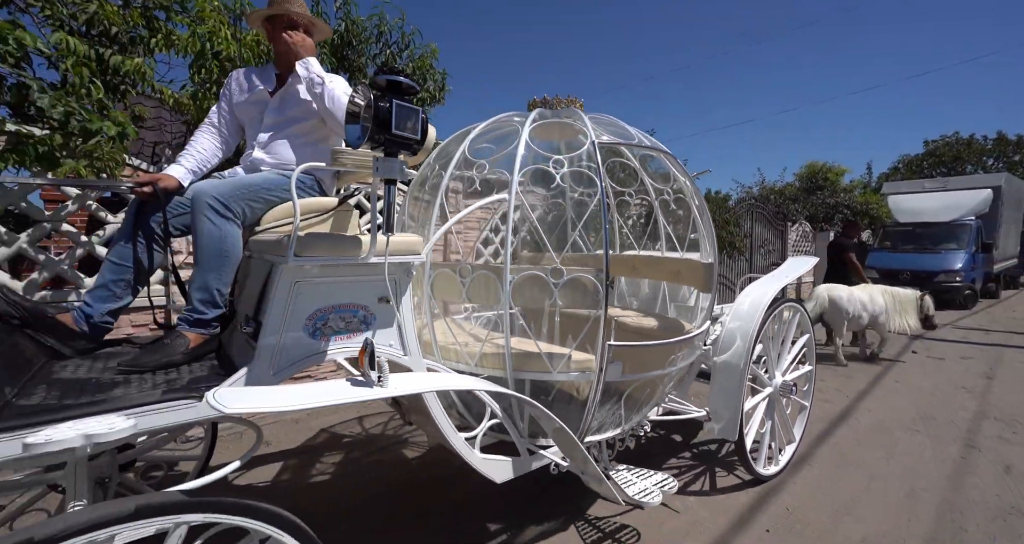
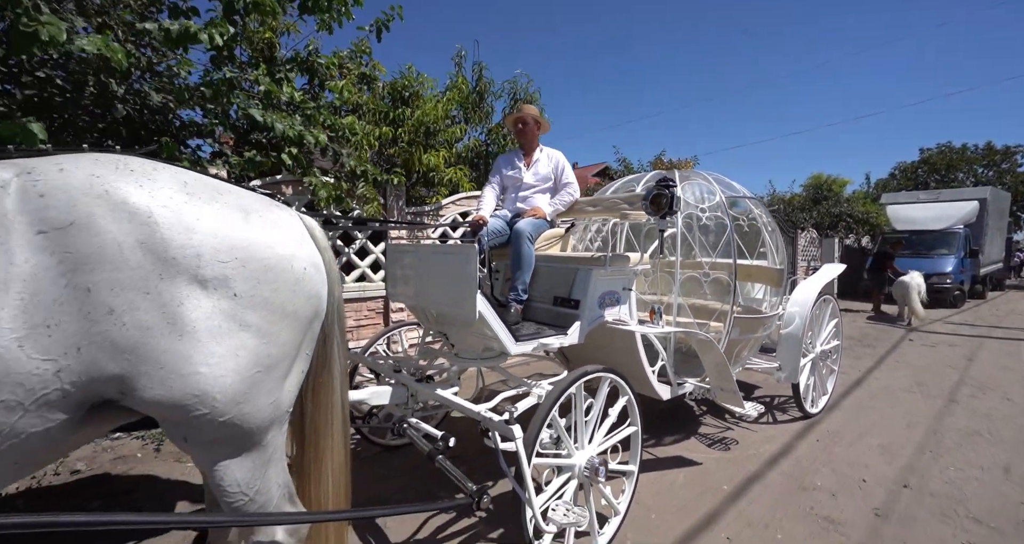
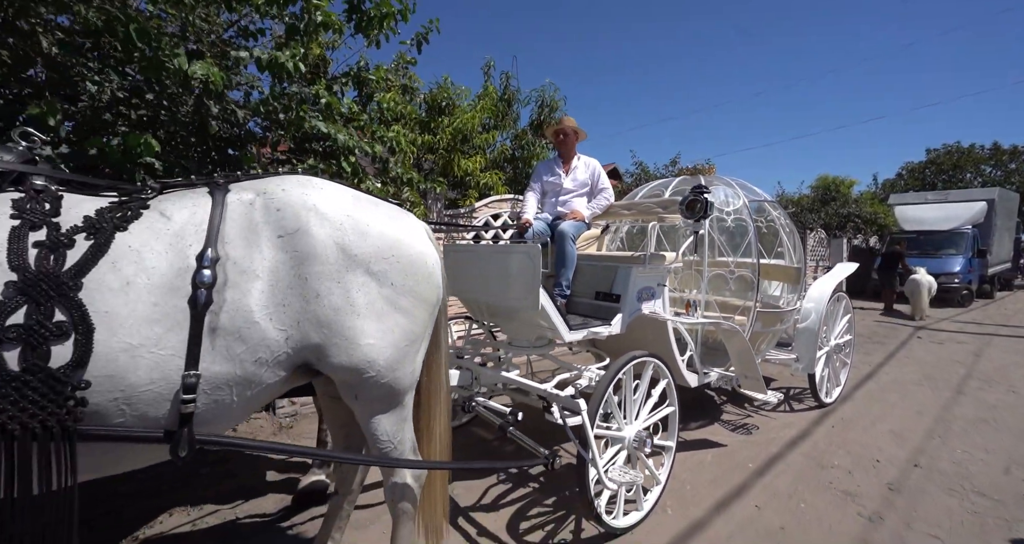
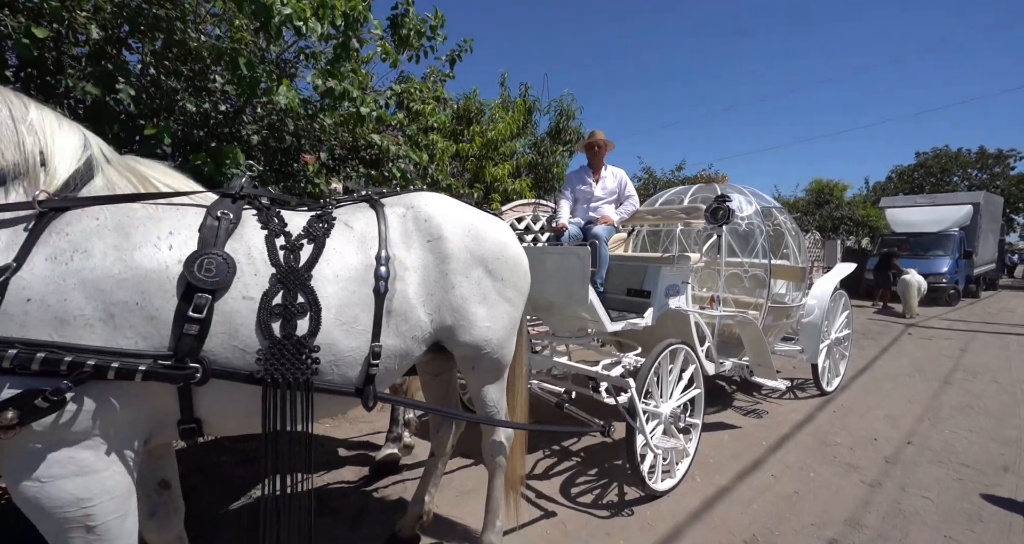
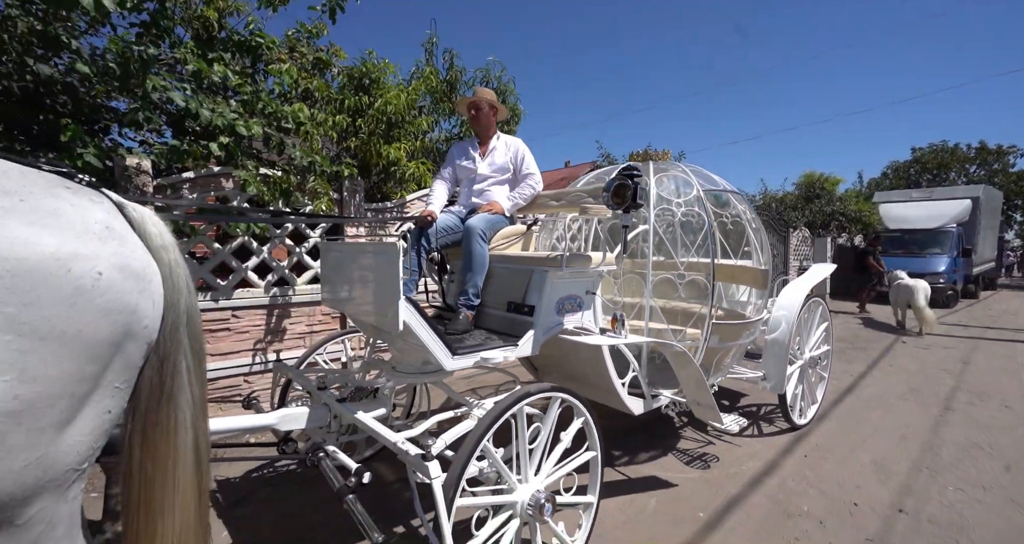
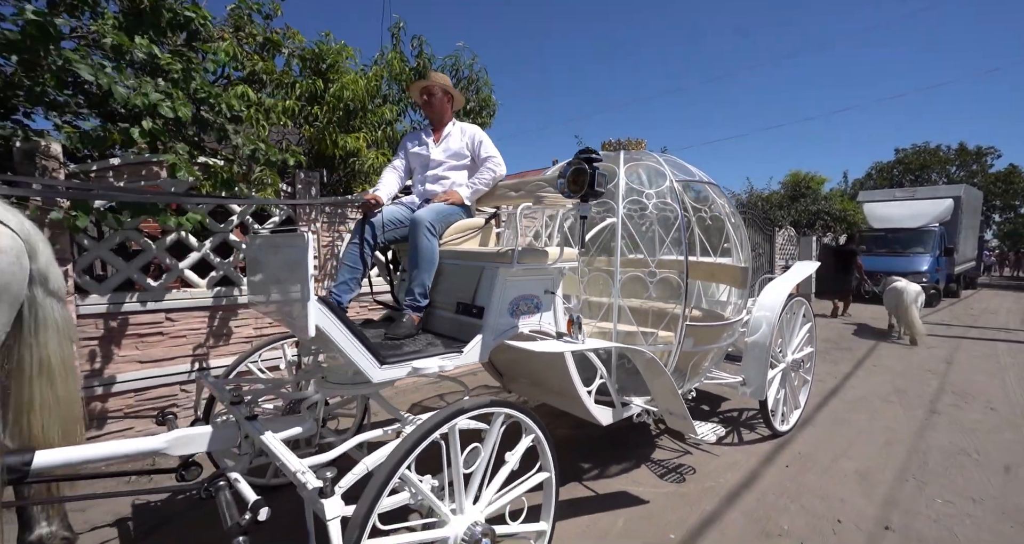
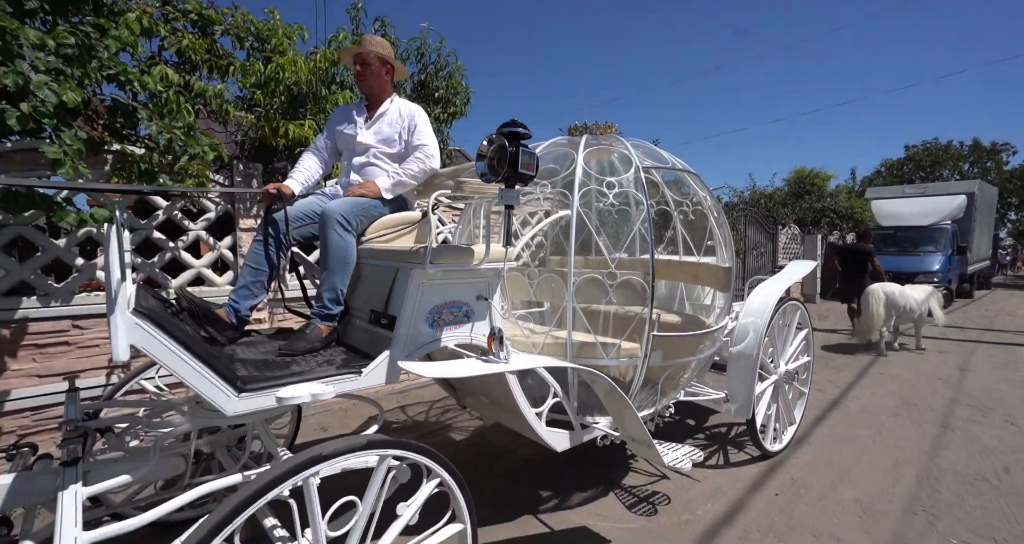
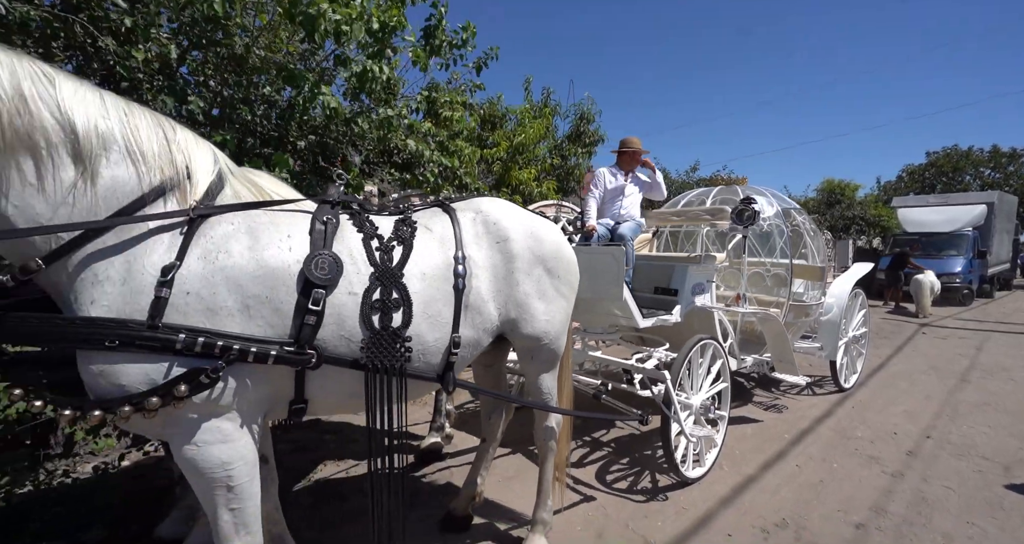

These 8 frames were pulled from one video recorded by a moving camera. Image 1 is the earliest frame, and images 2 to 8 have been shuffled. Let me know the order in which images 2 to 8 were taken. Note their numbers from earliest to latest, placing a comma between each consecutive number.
7, 6, 5, 2, 3, 4, 8
